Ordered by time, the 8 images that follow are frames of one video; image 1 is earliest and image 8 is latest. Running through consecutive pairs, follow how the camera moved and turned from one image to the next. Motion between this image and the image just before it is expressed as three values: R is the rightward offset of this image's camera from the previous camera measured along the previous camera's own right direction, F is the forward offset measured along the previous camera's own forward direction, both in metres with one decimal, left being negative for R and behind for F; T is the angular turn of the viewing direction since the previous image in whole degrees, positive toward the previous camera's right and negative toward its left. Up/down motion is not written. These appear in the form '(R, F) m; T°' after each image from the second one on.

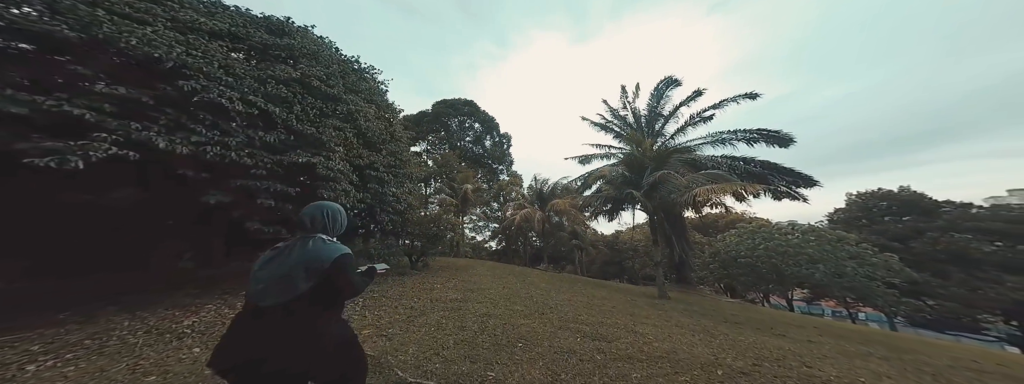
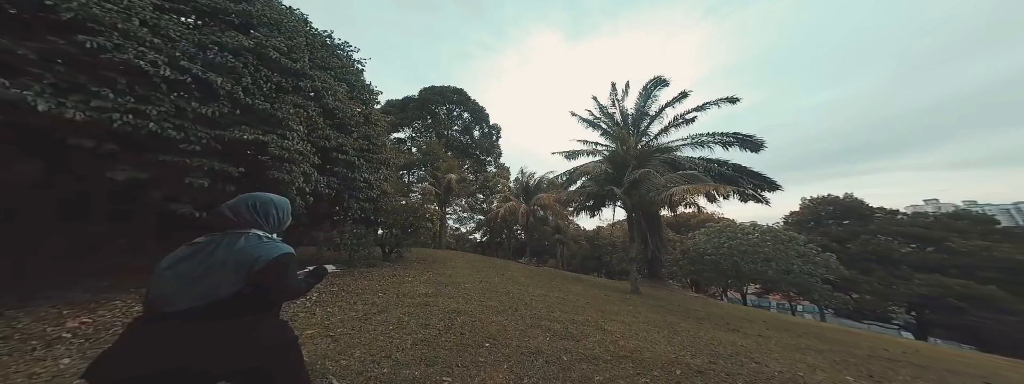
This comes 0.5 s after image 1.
(+0.2, +0.1) m; +3°
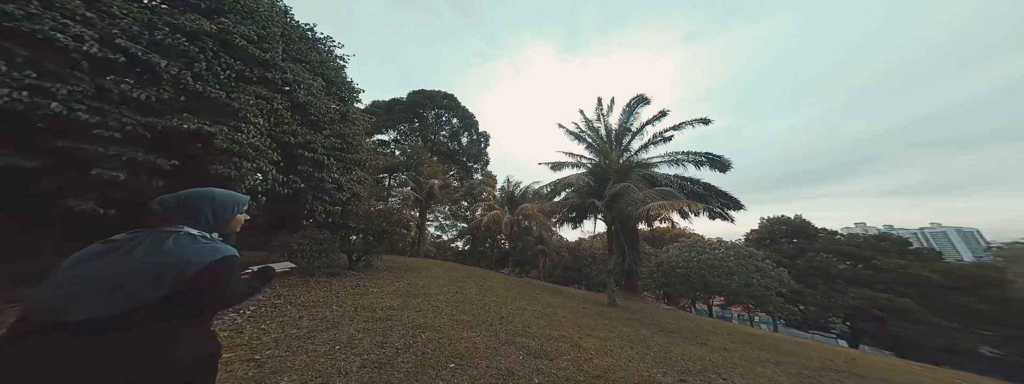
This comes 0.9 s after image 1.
(+0.1, +0.1) m; +3°
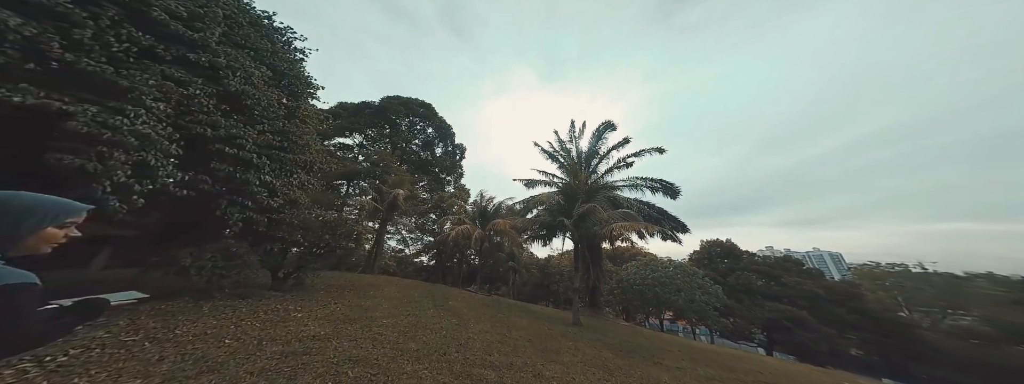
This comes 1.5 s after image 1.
(+0.2, +0.2) m; +6°
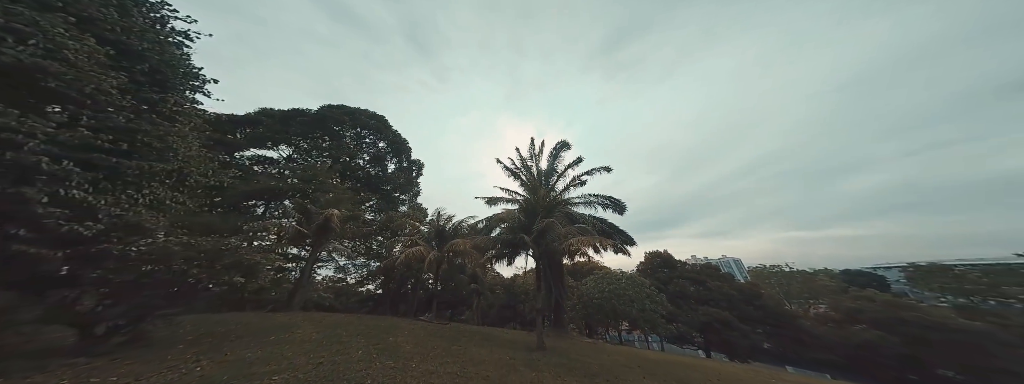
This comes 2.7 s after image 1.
(+0.4, +0.4) m; +8°
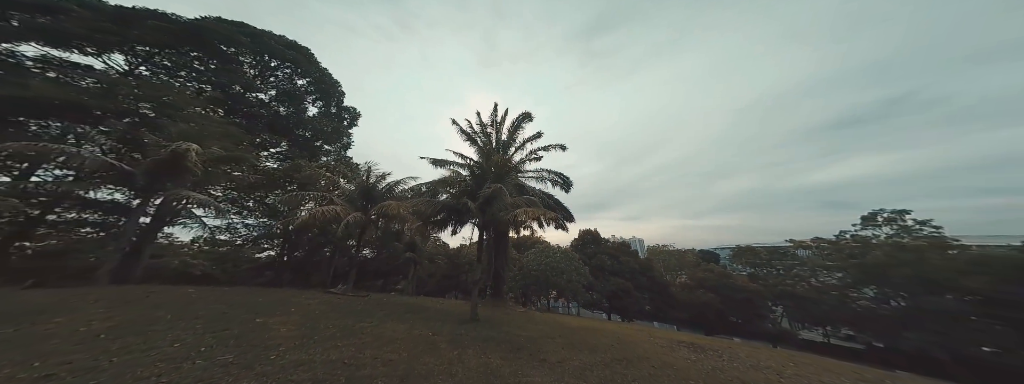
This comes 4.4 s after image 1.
(+0.7, +1.1) m; +10°
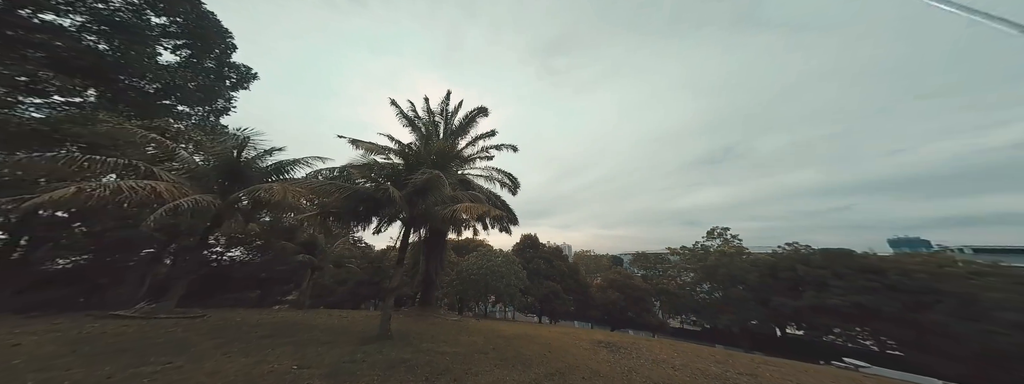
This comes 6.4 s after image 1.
(+1.0, +1.6) m; +11°
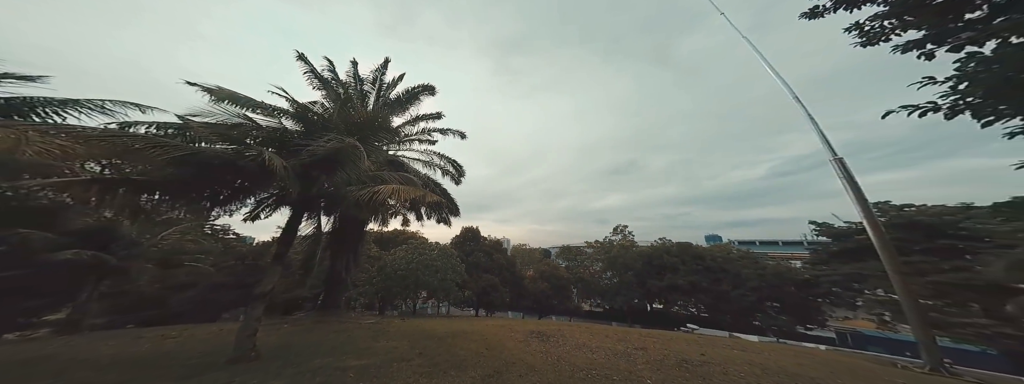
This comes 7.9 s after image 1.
(+1.0, +1.7) m; +12°
